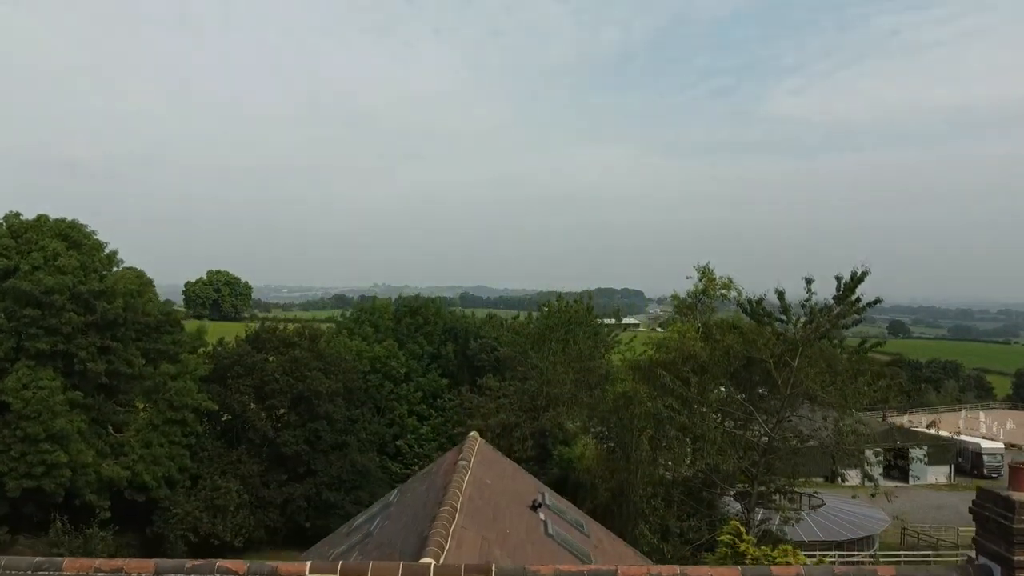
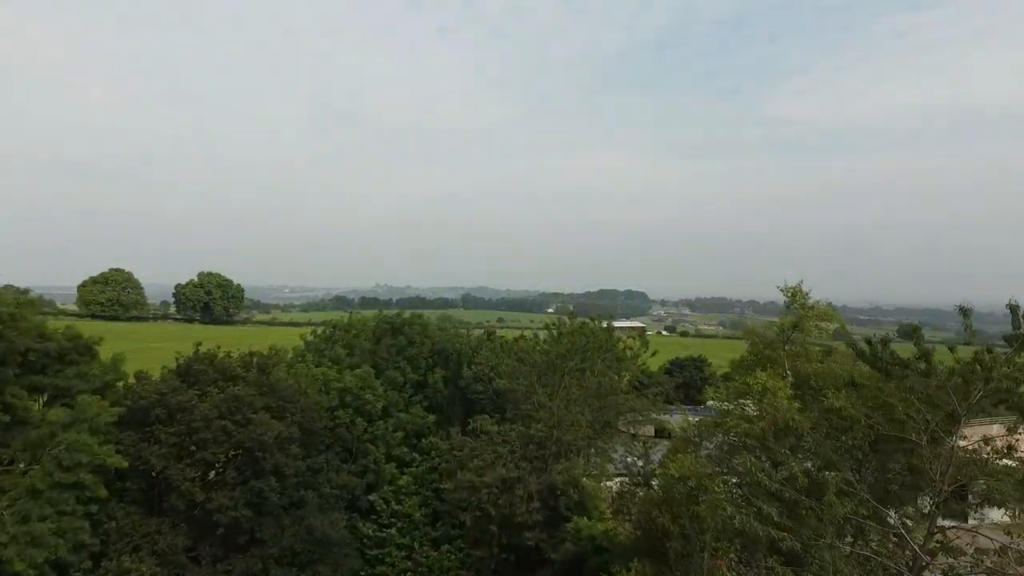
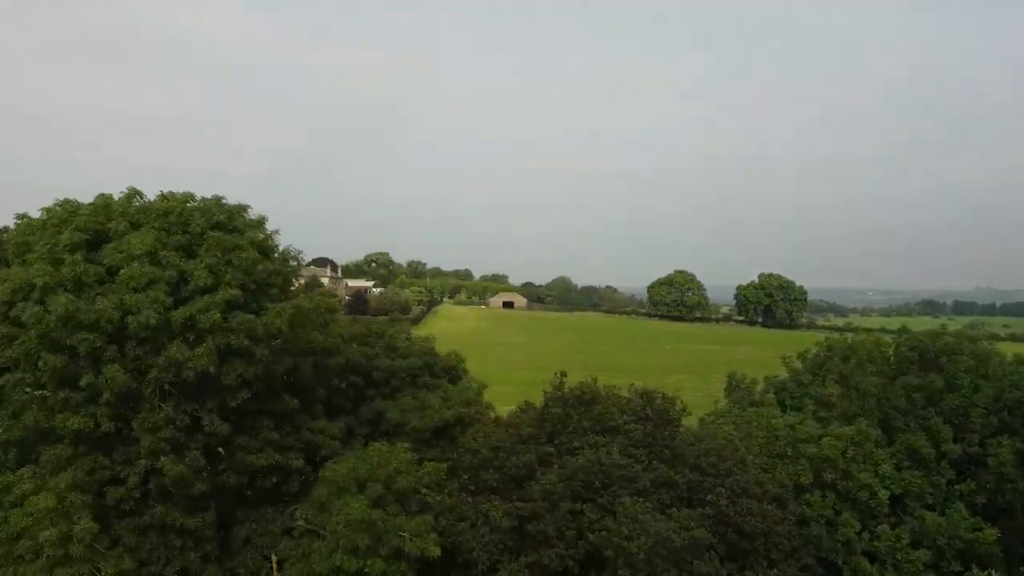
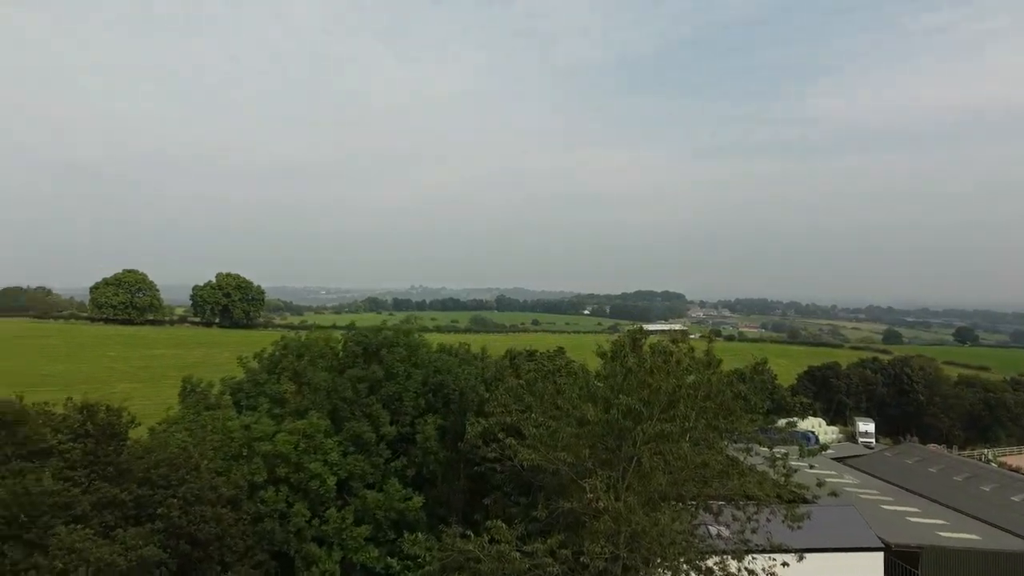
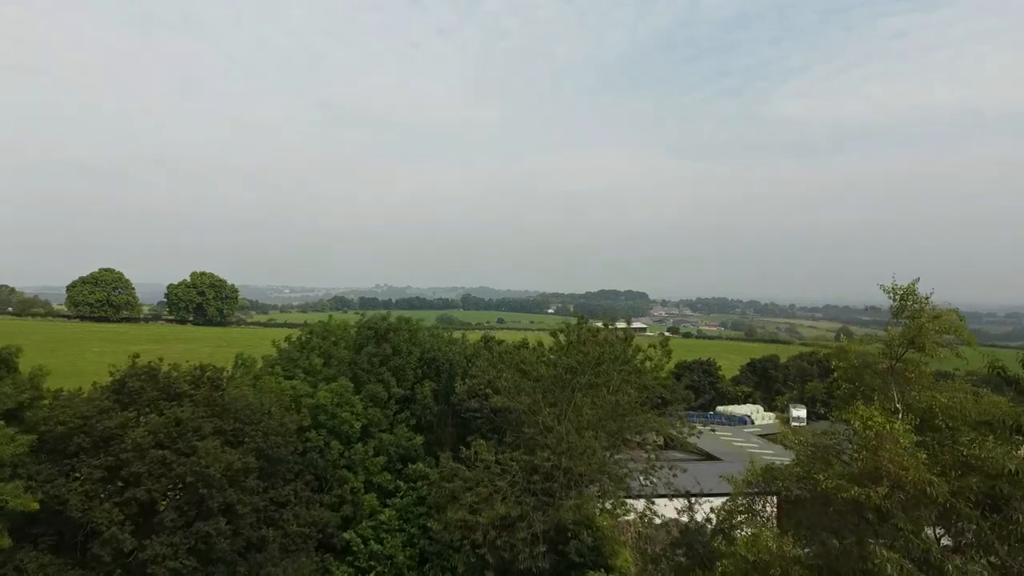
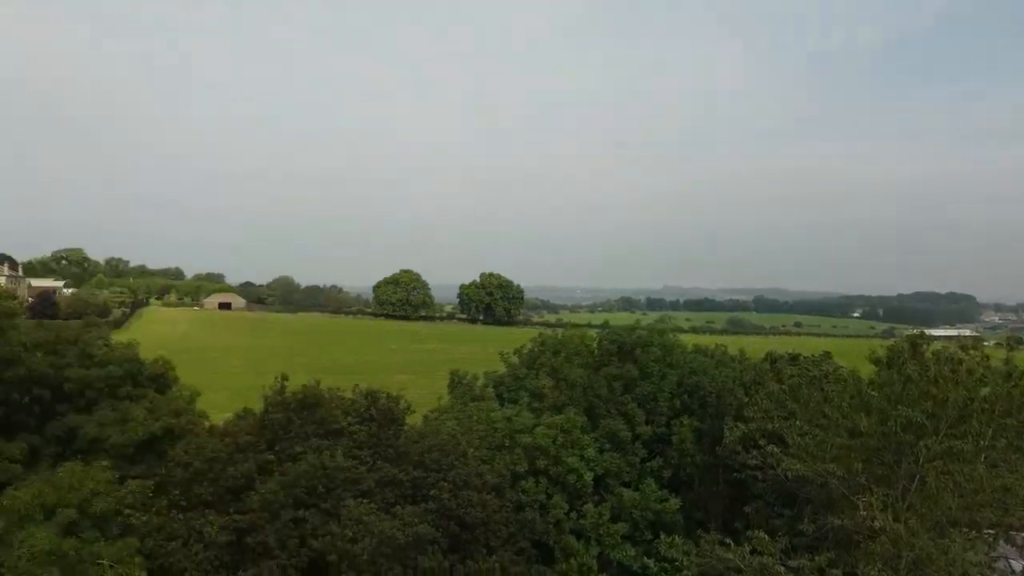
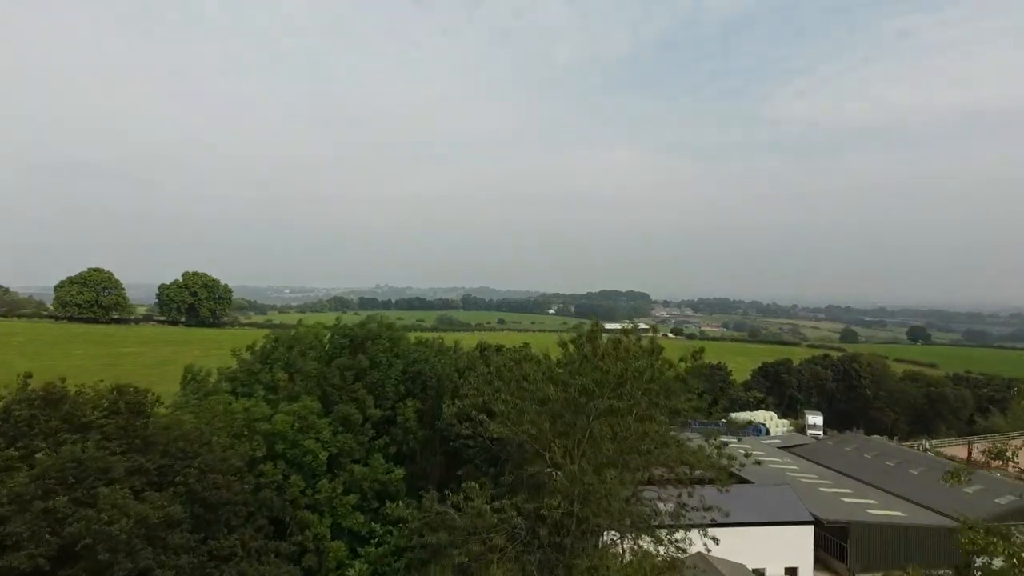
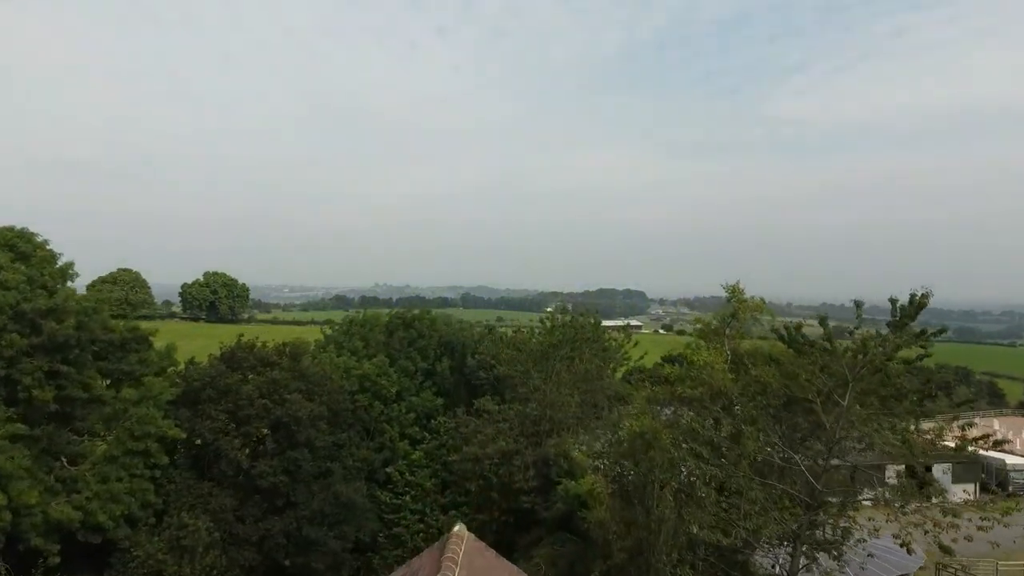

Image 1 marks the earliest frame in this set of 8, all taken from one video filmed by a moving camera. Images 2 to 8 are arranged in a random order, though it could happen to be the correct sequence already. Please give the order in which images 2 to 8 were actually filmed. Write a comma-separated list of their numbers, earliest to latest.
8, 2, 5, 7, 4, 6, 3
